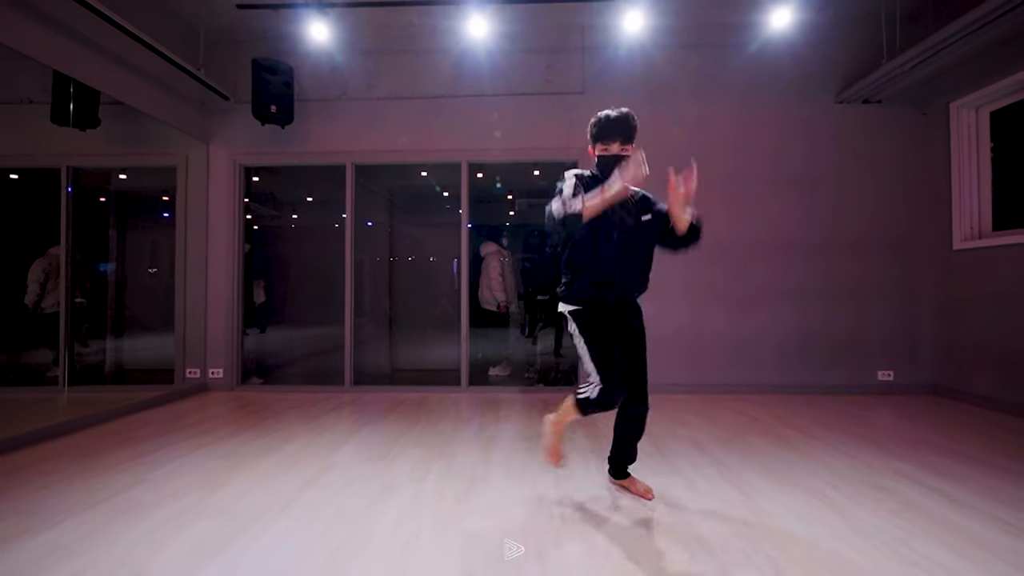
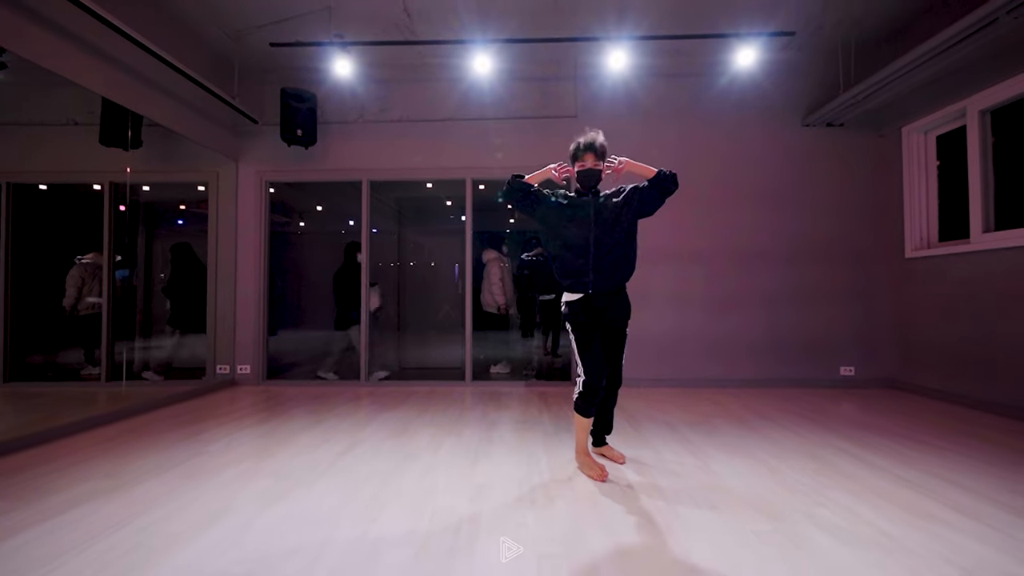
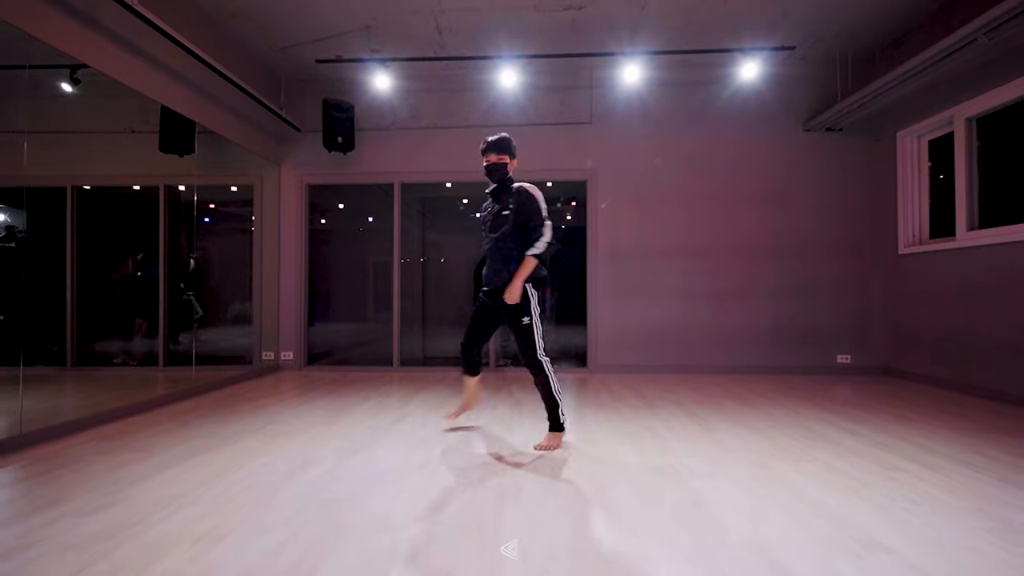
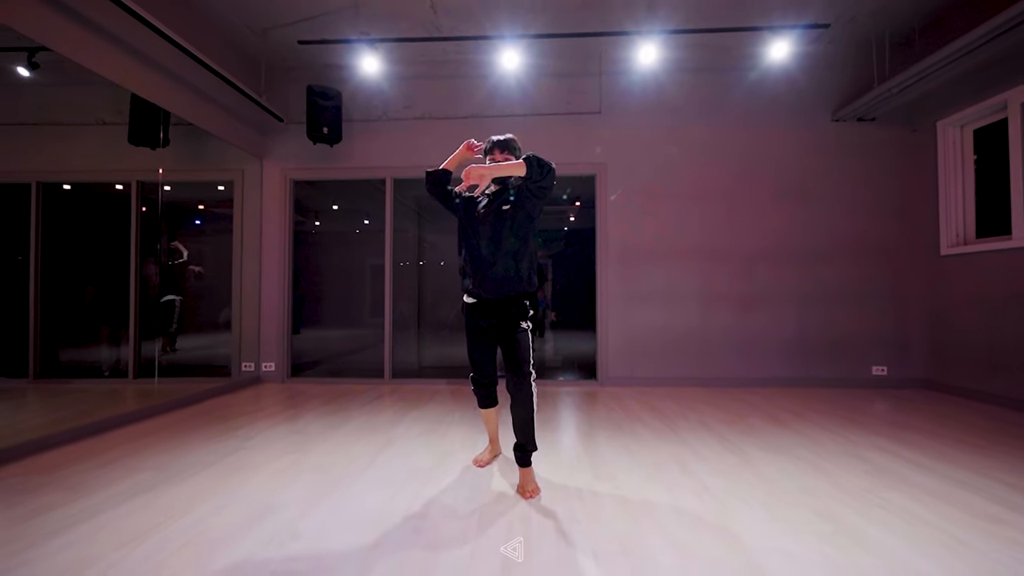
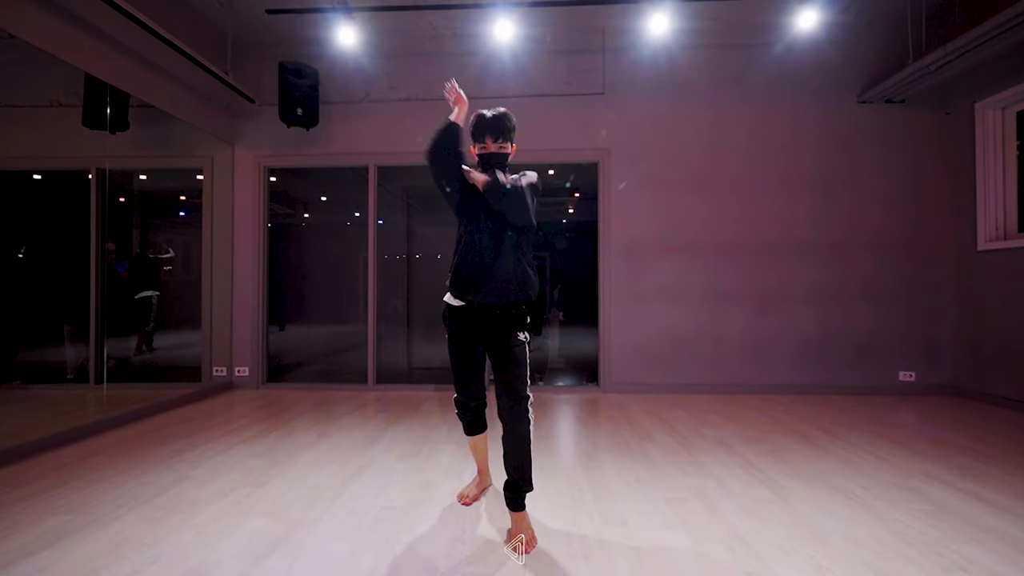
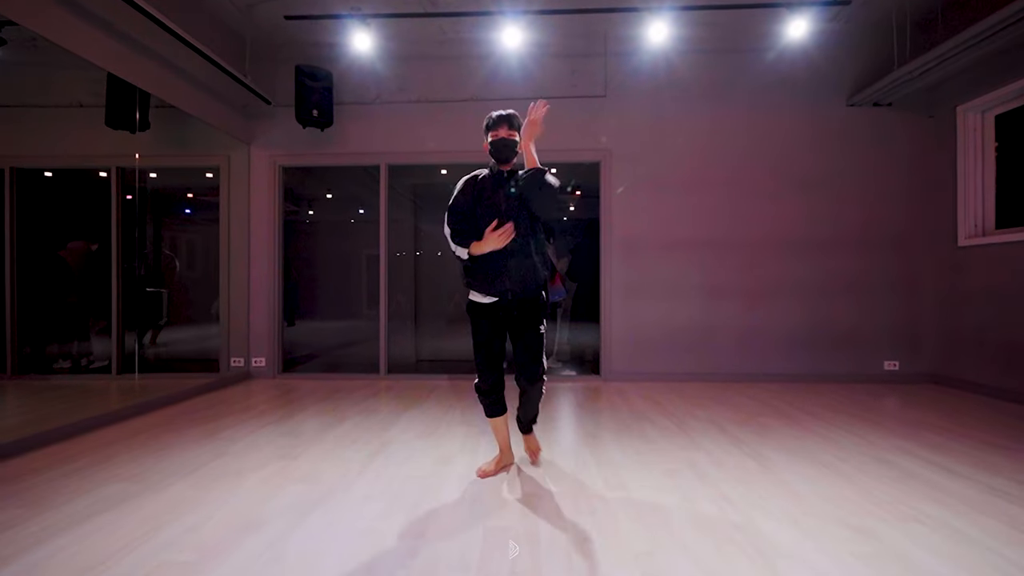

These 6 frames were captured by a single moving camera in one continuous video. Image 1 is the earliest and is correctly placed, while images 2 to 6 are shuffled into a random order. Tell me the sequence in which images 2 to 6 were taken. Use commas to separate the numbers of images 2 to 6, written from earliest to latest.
2, 5, 4, 3, 6
